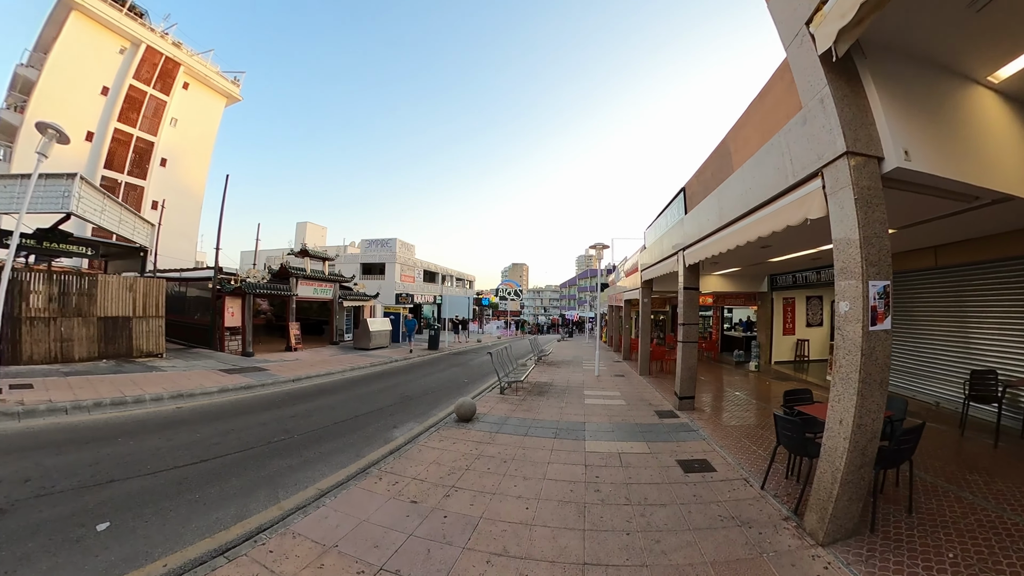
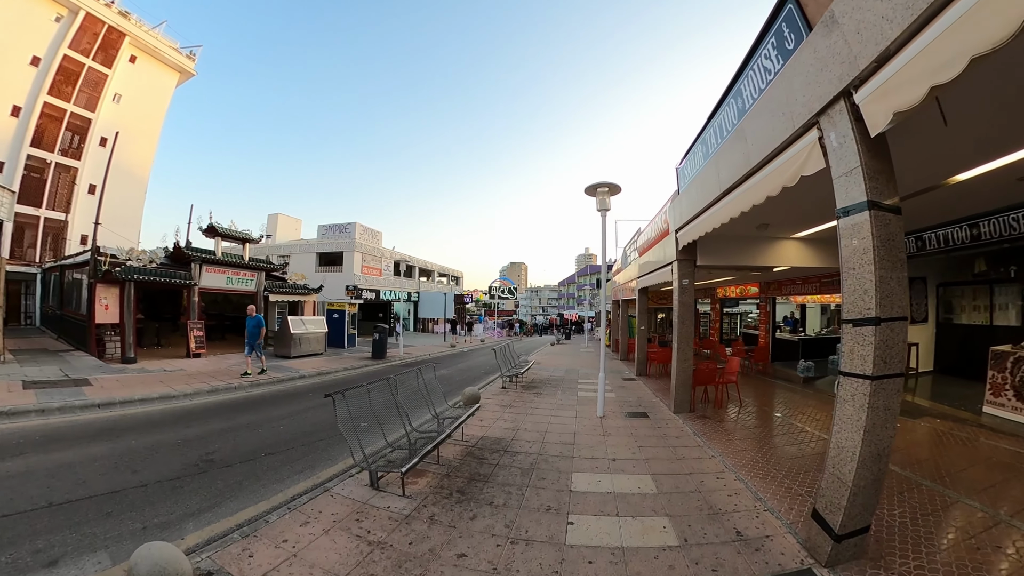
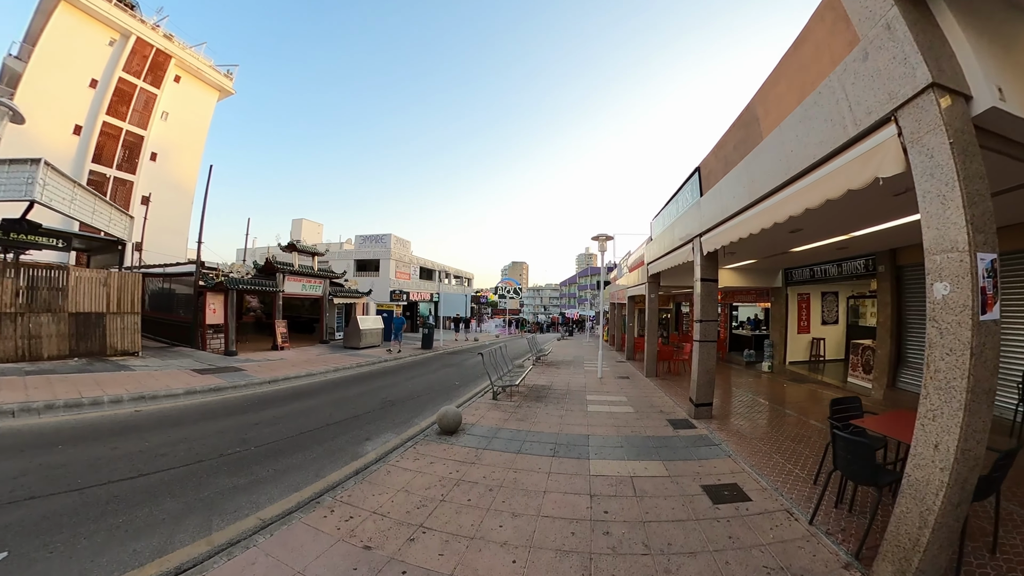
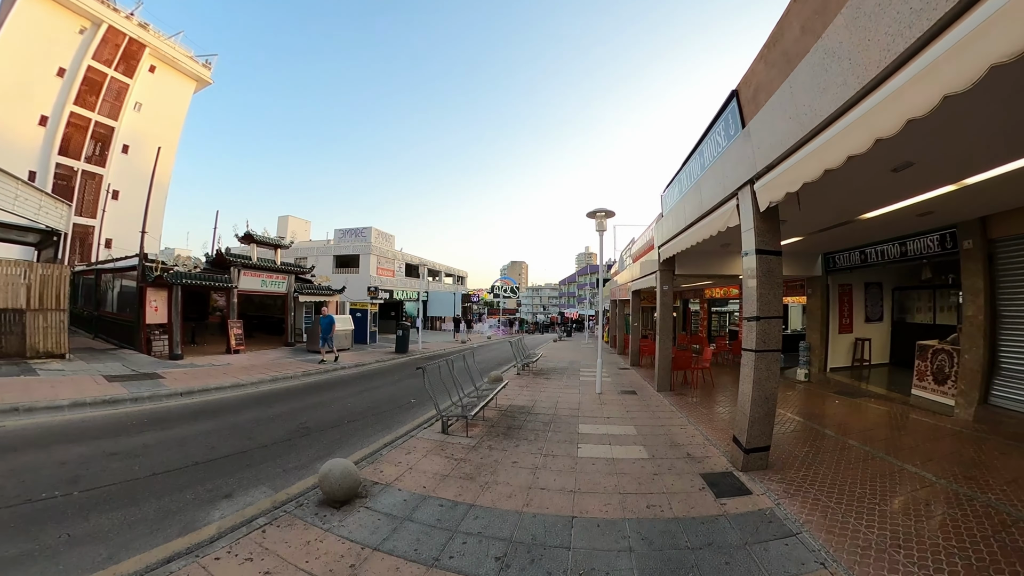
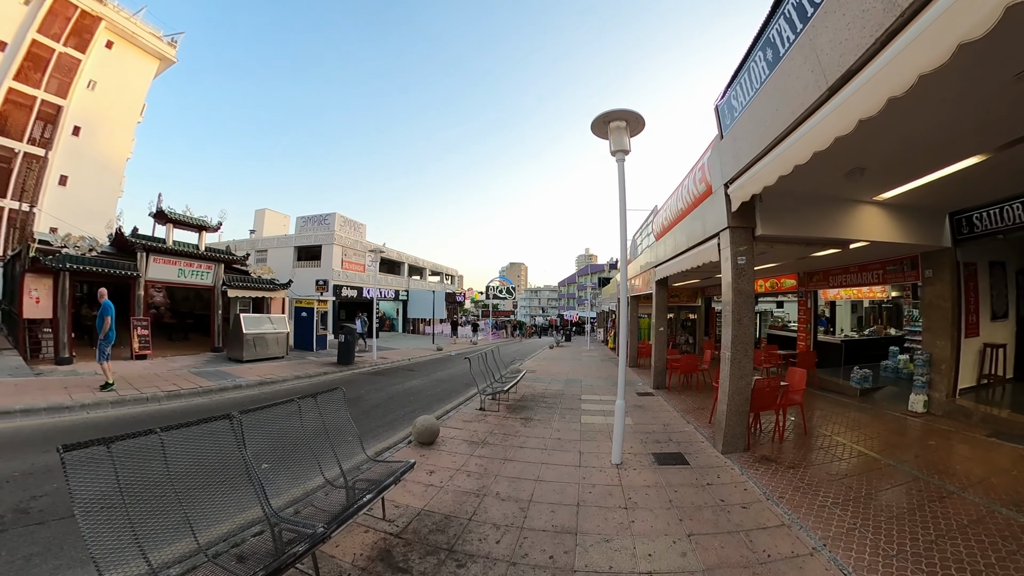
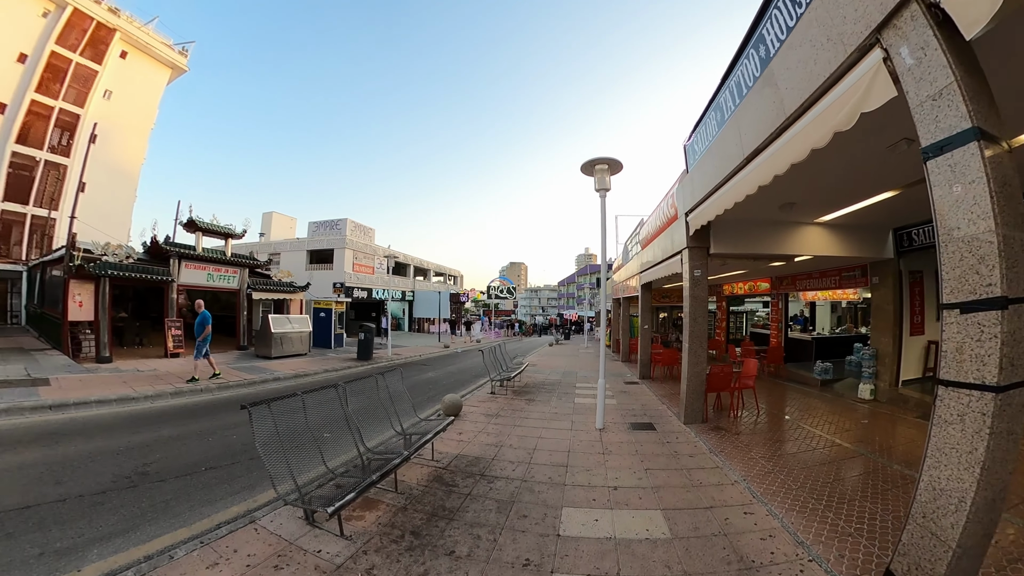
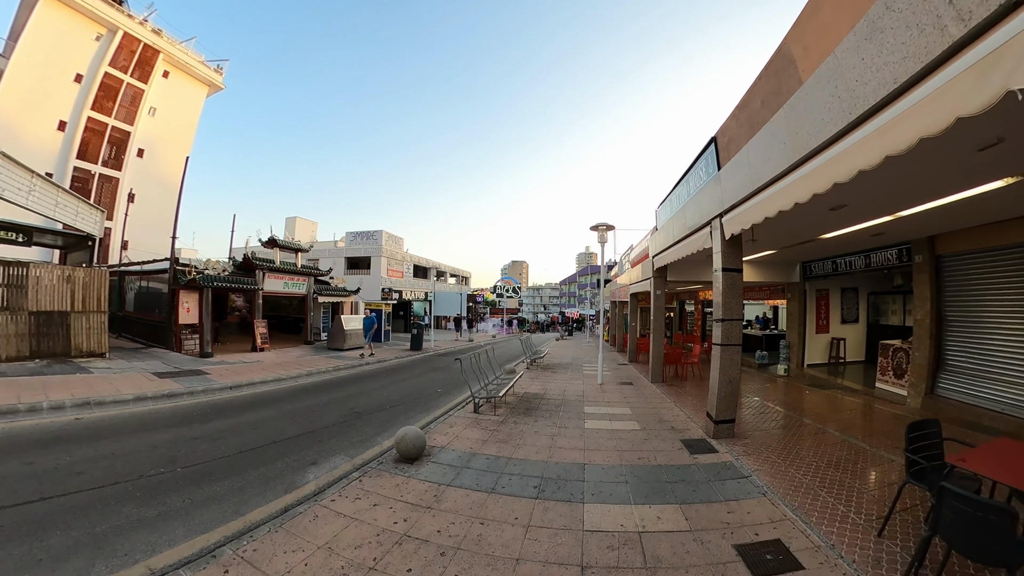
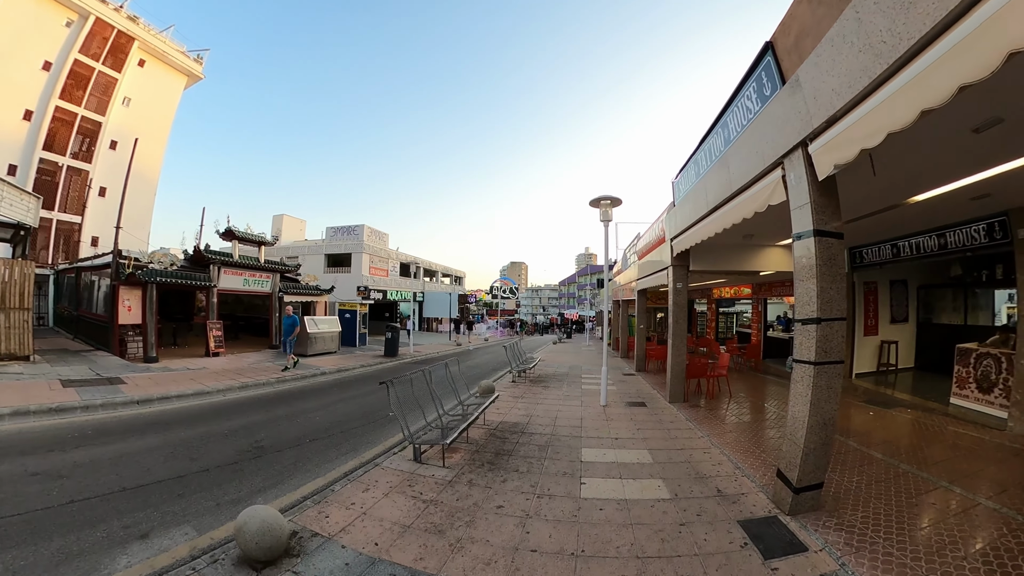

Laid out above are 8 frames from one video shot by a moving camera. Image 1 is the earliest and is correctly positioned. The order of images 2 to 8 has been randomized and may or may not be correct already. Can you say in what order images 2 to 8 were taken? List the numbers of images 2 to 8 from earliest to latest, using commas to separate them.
3, 7, 4, 8, 2, 6, 5
